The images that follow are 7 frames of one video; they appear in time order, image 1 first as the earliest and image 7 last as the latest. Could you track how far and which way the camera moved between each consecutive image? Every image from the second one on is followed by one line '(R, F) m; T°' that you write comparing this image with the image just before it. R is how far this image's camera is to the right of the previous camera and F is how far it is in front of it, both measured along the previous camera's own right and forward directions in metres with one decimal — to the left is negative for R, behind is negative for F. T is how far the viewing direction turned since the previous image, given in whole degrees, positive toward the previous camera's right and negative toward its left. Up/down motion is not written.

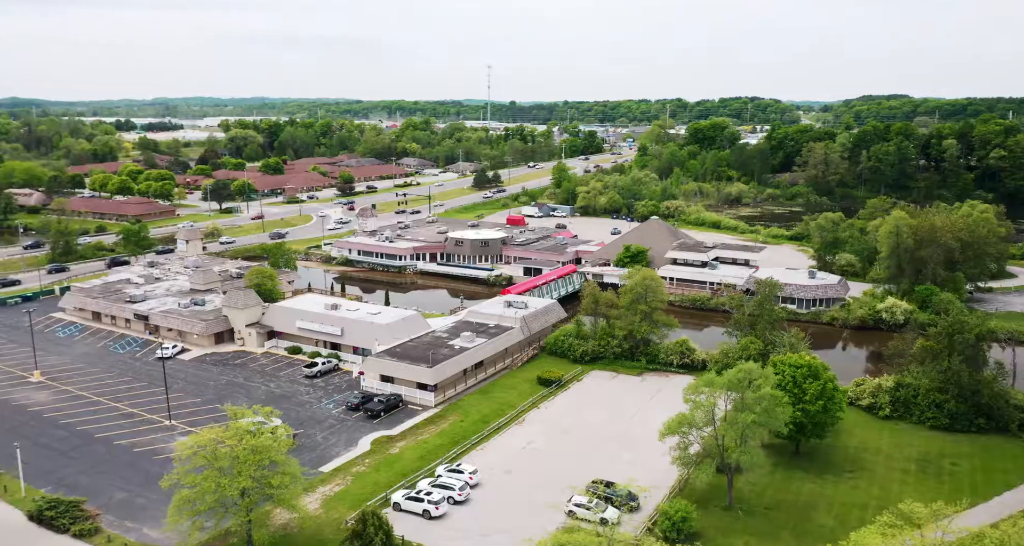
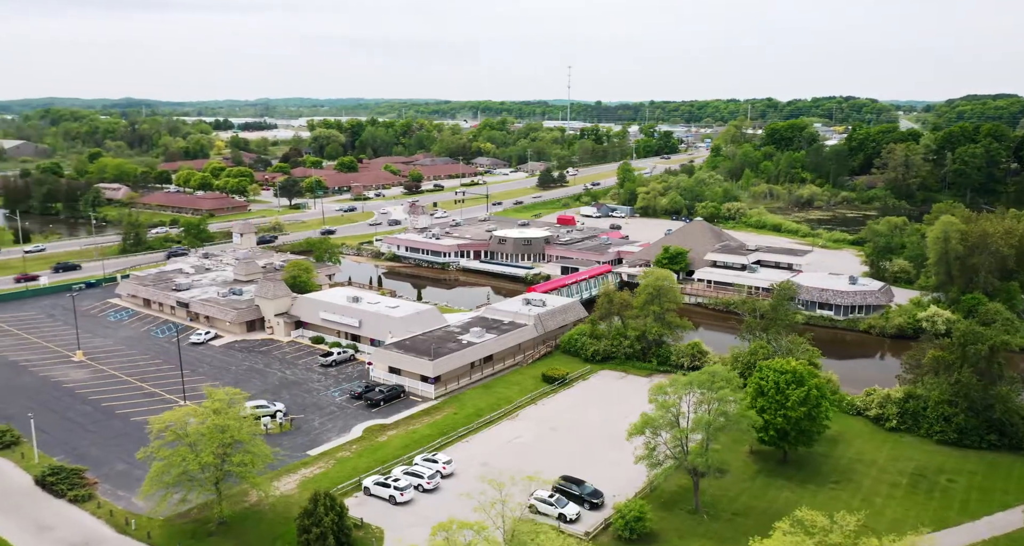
(+3.5, -0.2) m; -6°
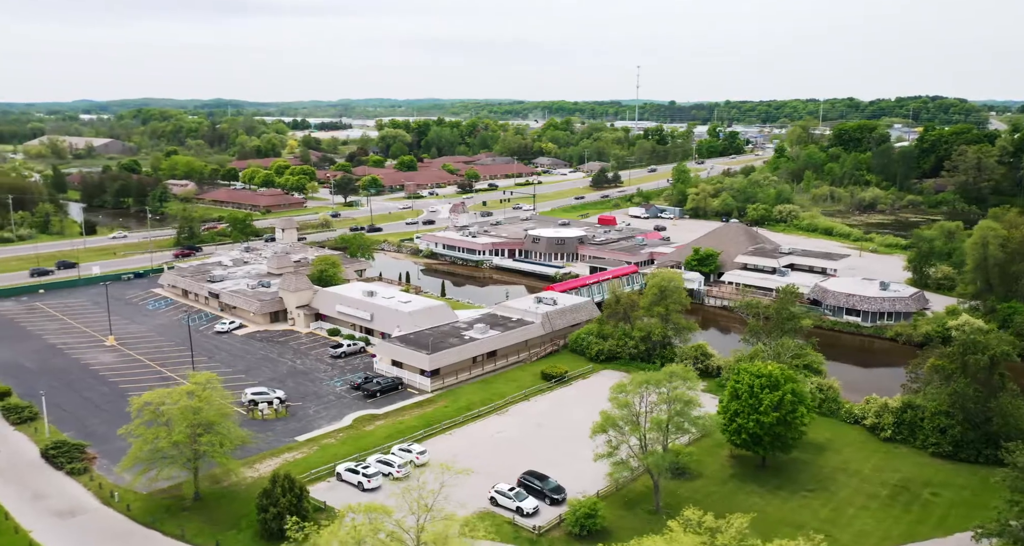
(+3.3, -0.2) m; -5°
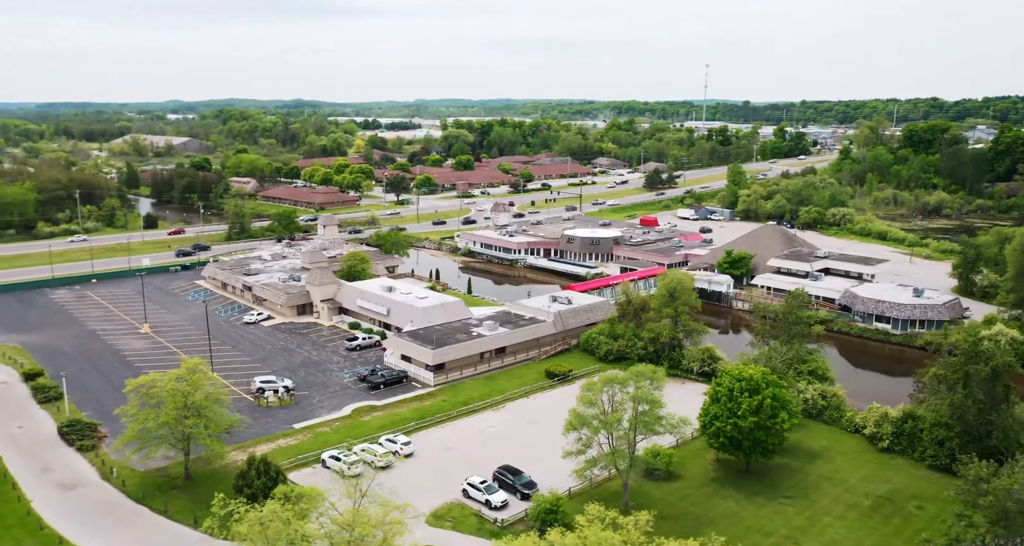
(+2.9, -0.2) m; -5°
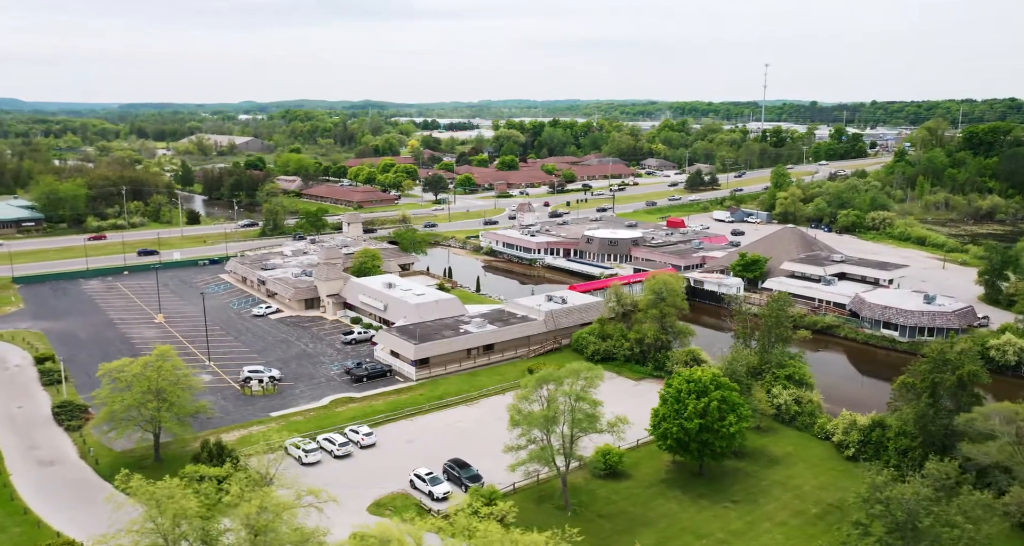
(+3.5, -0.3) m; -4°
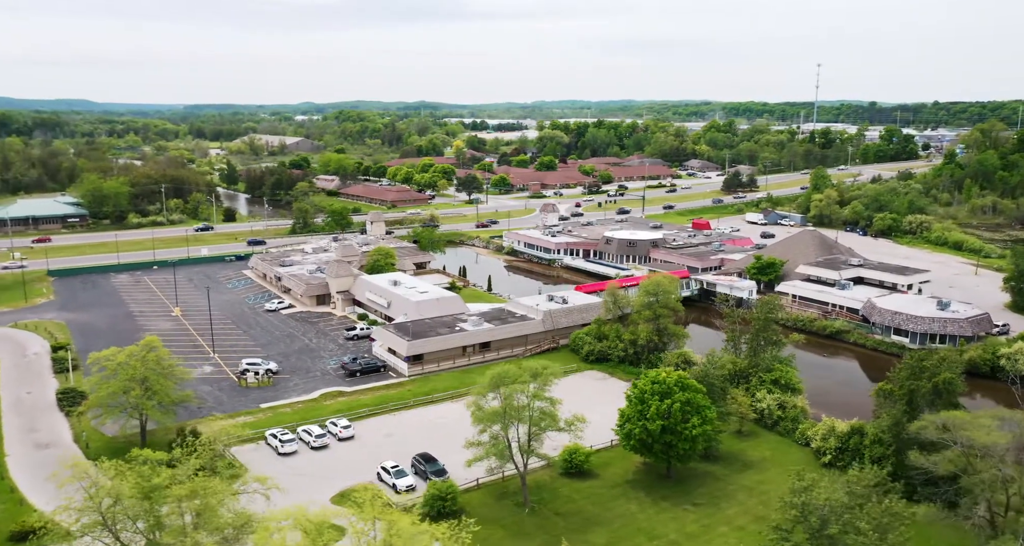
(+2.7, -0.2) m; -4°
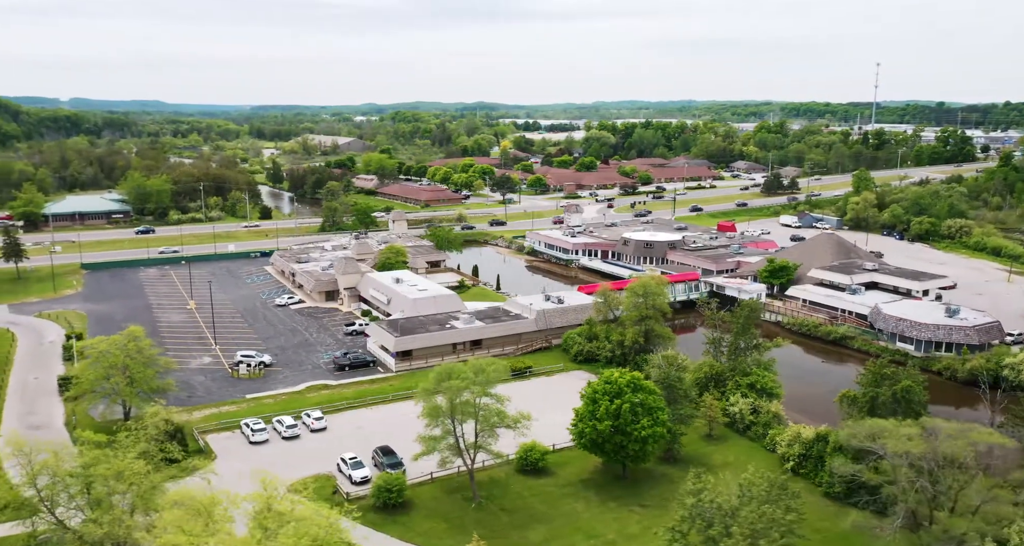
(+3.2, -0.2) m; -4°
